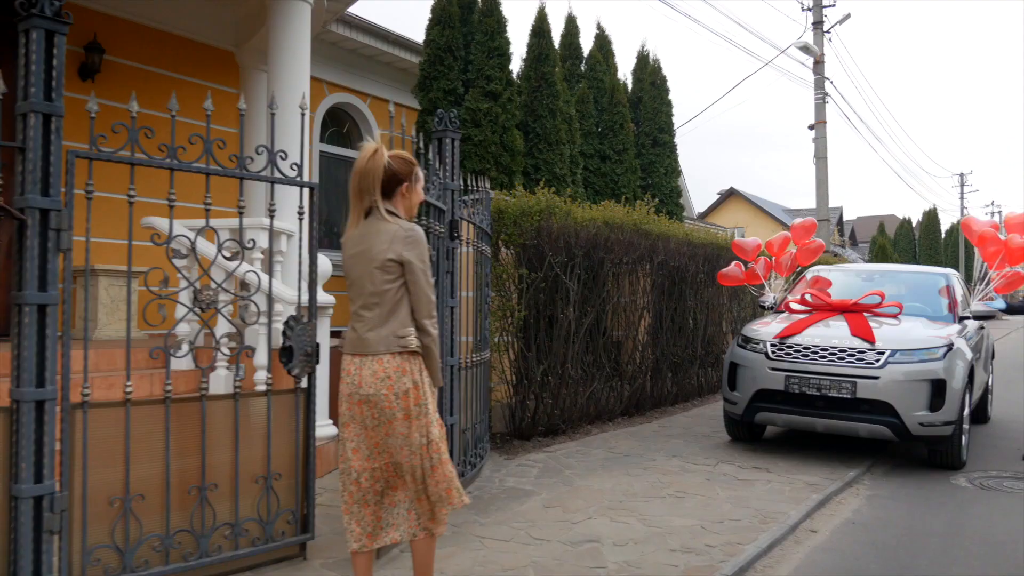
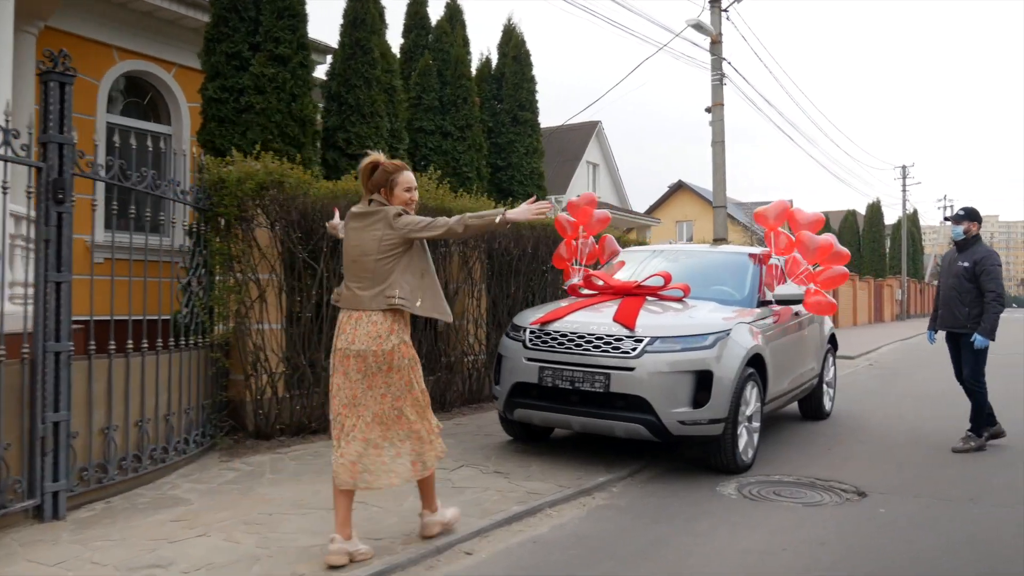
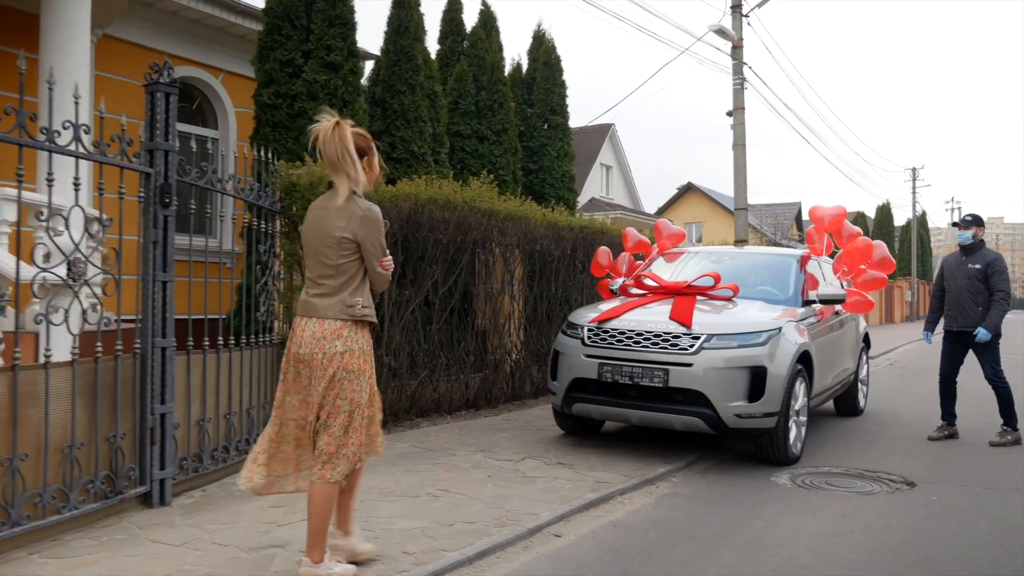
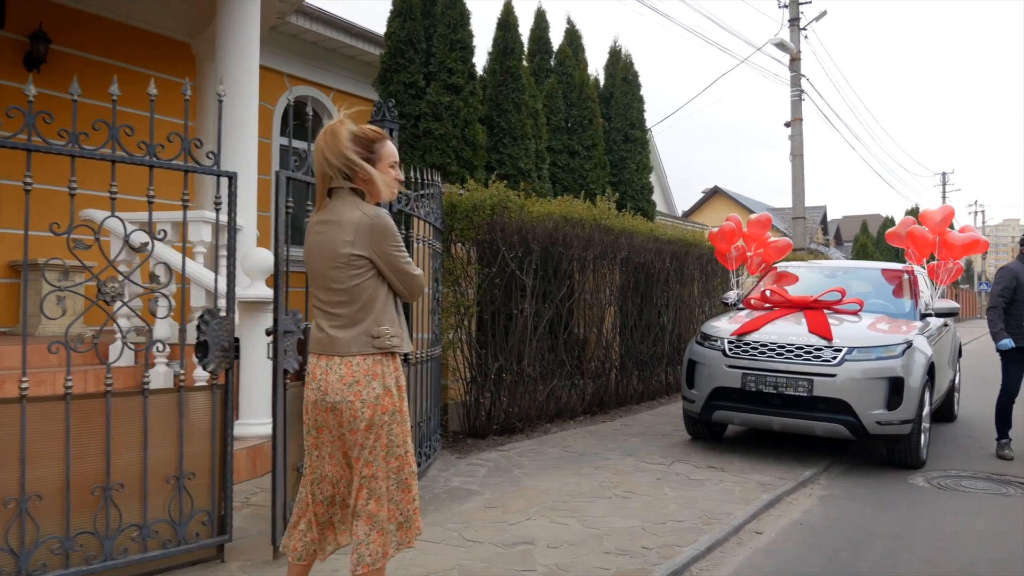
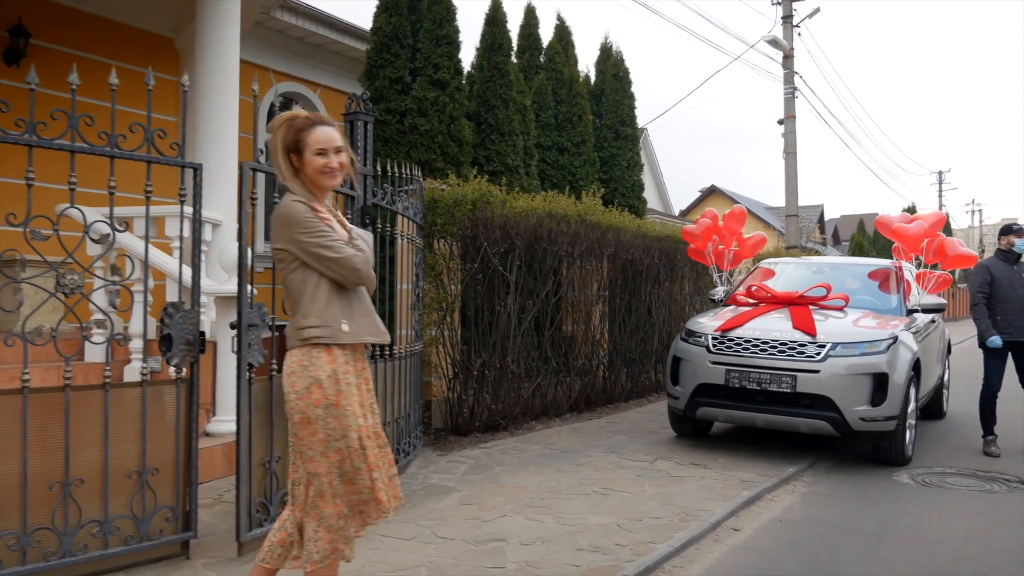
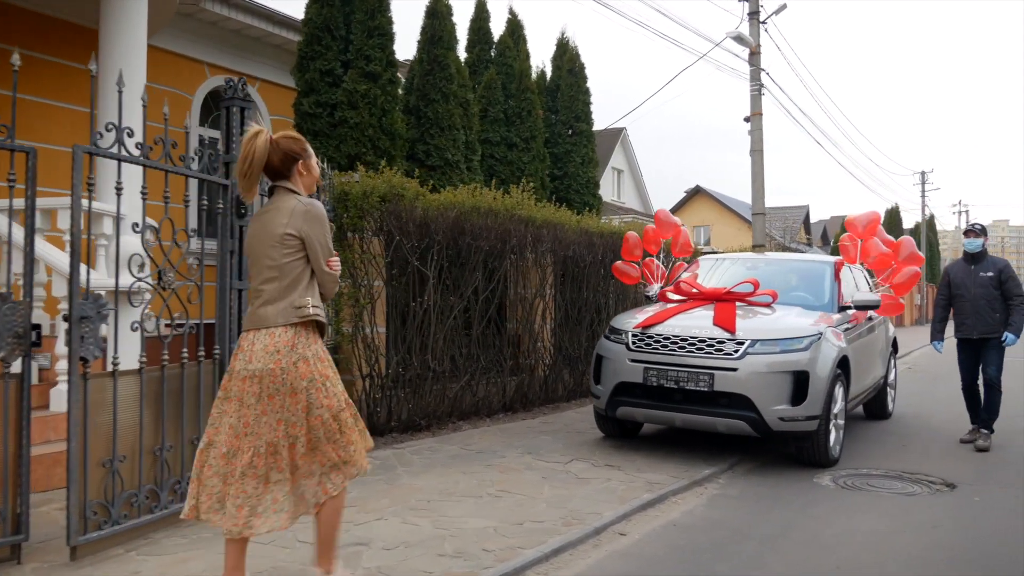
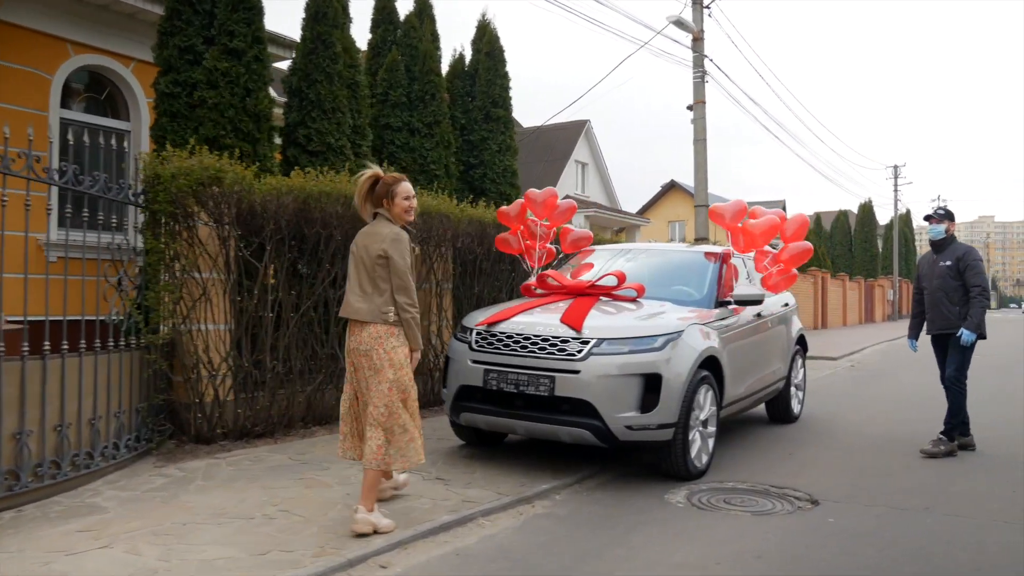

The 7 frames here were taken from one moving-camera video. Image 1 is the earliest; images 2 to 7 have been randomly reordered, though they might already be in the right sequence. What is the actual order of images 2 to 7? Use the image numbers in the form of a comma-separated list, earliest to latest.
4, 5, 6, 3, 2, 7
